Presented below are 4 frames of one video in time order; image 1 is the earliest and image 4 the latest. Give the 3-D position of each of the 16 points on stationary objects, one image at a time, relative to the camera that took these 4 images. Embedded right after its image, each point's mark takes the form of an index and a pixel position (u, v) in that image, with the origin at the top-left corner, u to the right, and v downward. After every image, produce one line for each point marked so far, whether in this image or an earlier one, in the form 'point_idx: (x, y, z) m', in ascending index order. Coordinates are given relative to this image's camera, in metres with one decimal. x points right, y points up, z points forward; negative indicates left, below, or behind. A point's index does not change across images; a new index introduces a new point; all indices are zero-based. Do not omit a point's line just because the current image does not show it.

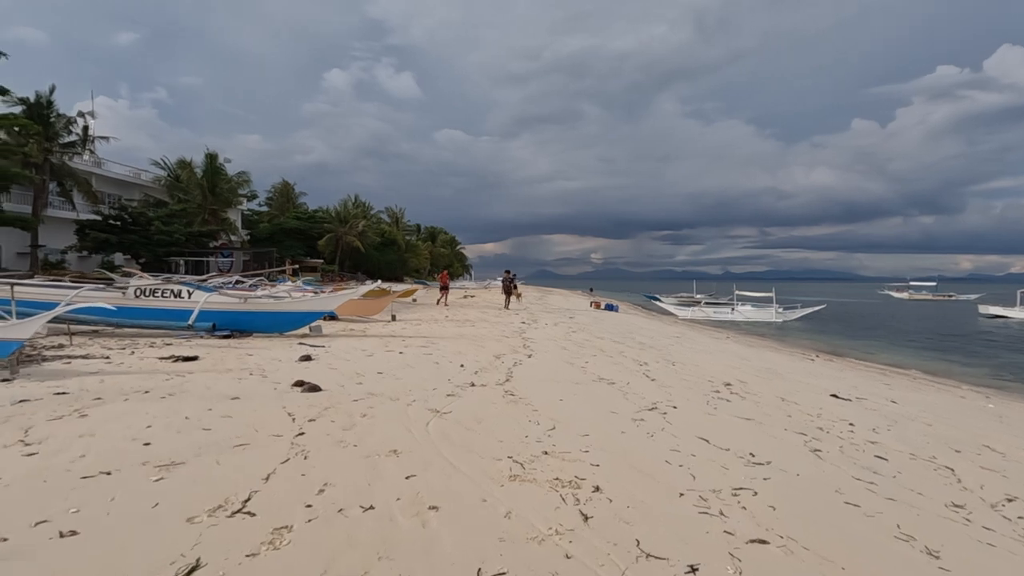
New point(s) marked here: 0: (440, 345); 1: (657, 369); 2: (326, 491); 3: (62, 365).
0: (-1.4, -1.1, +10.6) m
1: (+2.6, -1.5, +9.7) m
2: (-1.2, -1.3, +3.3) m
3: (-6.4, -1.1, +7.6) m
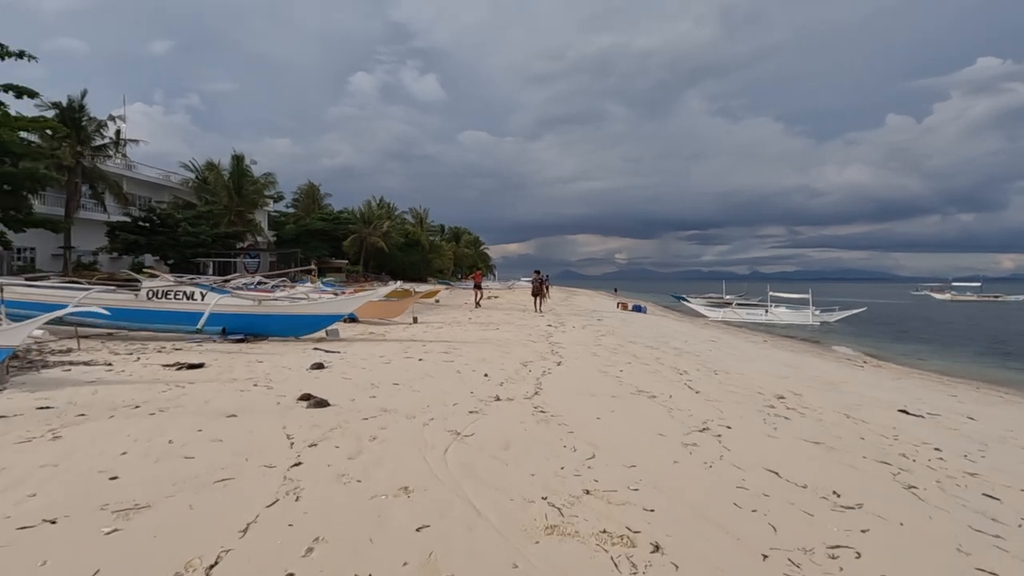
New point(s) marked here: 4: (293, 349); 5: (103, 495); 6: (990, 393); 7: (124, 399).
0: (-0.9, -1.2, +9.9) m
1: (+3.1, -1.5, +8.9) m
2: (-1.0, -1.3, +2.6) m
3: (-6.0, -1.1, +7.1) m
4: (-3.9, -1.1, +9.6) m
5: (-2.4, -1.2, +3.2) m
6: (+11.2, -2.5, +12.5) m
7: (-4.0, -1.1, +5.5) m
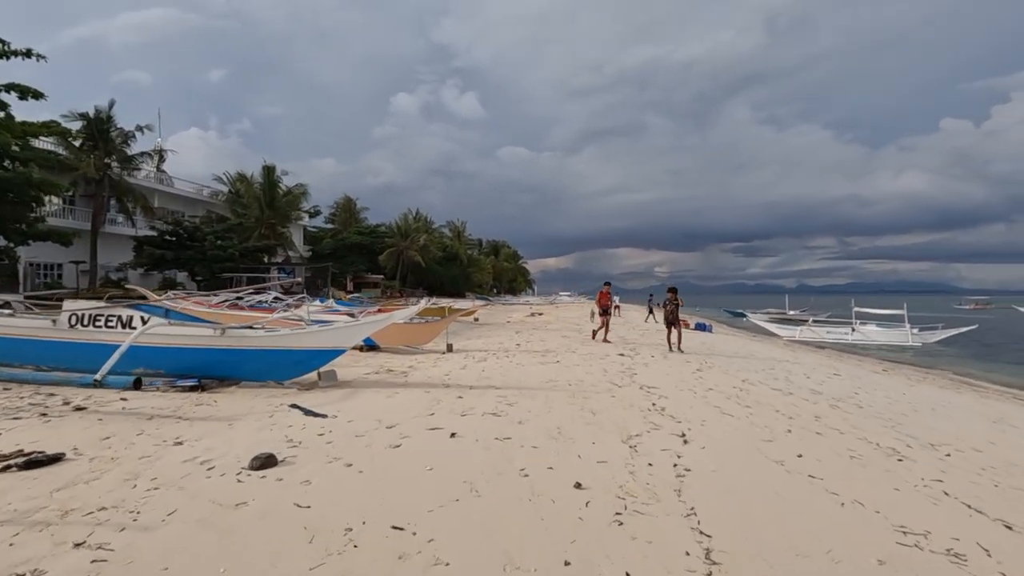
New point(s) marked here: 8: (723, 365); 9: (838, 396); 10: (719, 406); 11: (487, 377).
0: (+0.1, -1.4, +6.3) m
1: (+4.1, -1.7, +4.9) m
2: (-0.5, -1.4, -1.0) m
3: (-5.2, -1.3, +3.8) m
4: (-2.9, -1.4, +6.1) m
5: (-1.9, -1.3, -0.3) m
6: (+12.3, -2.7, +7.9) m
7: (-3.3, -1.3, +2.1) m
8: (+5.0, -1.8, +12.5) m
9: (+5.8, -1.9, +9.5) m
10: (+2.8, -1.6, +7.3) m
11: (-0.5, -1.4, +8.7) m
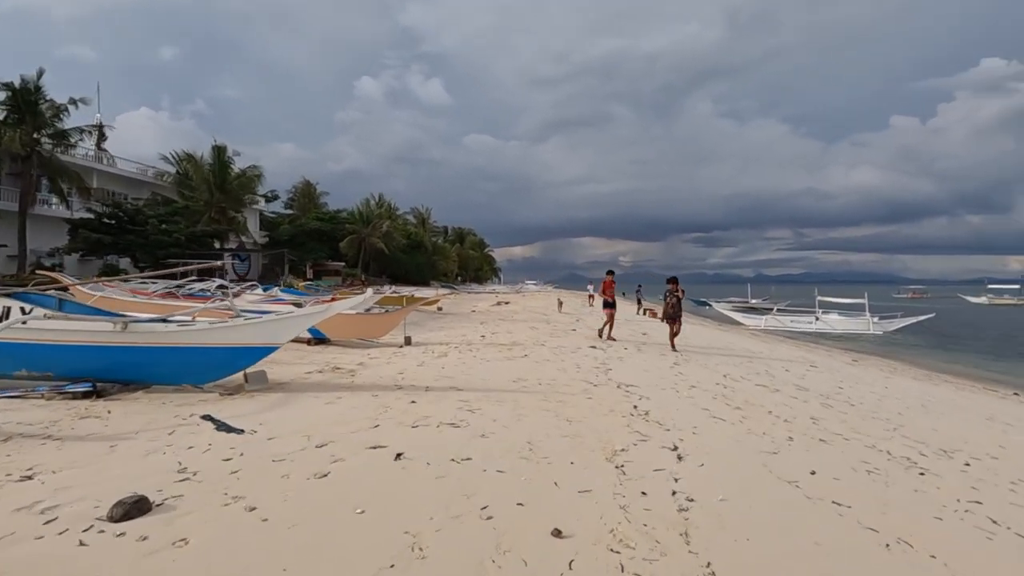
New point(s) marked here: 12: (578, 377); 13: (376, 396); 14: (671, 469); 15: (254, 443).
0: (-0.3, -1.3, +5.3) m
1: (+3.8, -1.6, +4.2) m
2: (-0.4, -1.4, -2.0) m
3: (-5.4, -1.2, +2.5) m
4: (-3.3, -1.2, +5.0) m
5: (-1.8, -1.3, -1.4) m
6: (+11.8, -2.6, +7.7) m
7: (-3.4, -1.3, +0.9) m
8: (+4.2, -1.5, +11.9) m
9: (+5.2, -1.7, +8.9) m
10: (+2.4, -1.5, +6.5) m
11: (-1.0, -1.3, +7.7) m
12: (+1.0, -1.3, +8.2) m
13: (-1.6, -1.3, +6.4) m
14: (+1.3, -1.4, +4.2) m
15: (-2.1, -1.3, +4.4) m
